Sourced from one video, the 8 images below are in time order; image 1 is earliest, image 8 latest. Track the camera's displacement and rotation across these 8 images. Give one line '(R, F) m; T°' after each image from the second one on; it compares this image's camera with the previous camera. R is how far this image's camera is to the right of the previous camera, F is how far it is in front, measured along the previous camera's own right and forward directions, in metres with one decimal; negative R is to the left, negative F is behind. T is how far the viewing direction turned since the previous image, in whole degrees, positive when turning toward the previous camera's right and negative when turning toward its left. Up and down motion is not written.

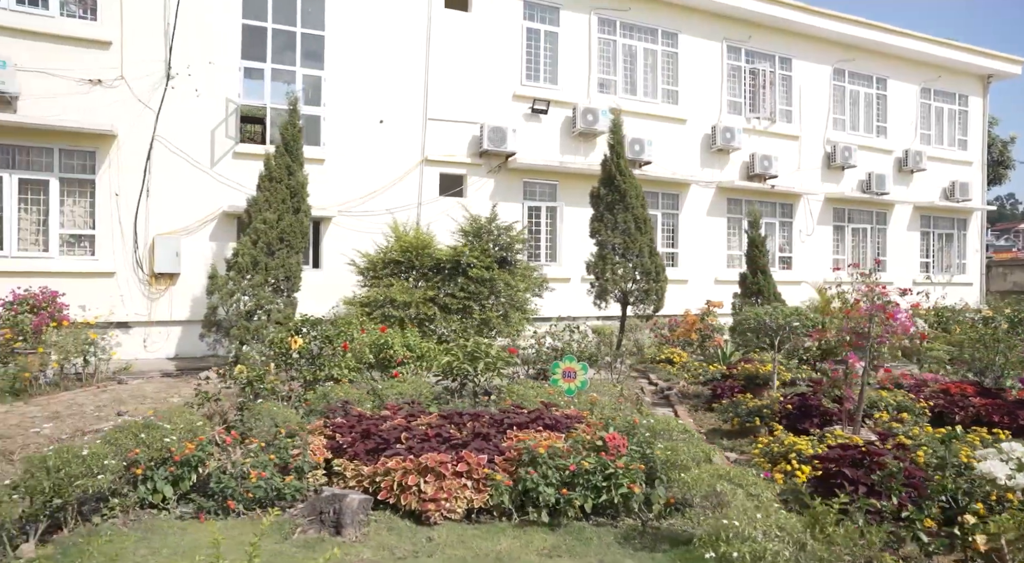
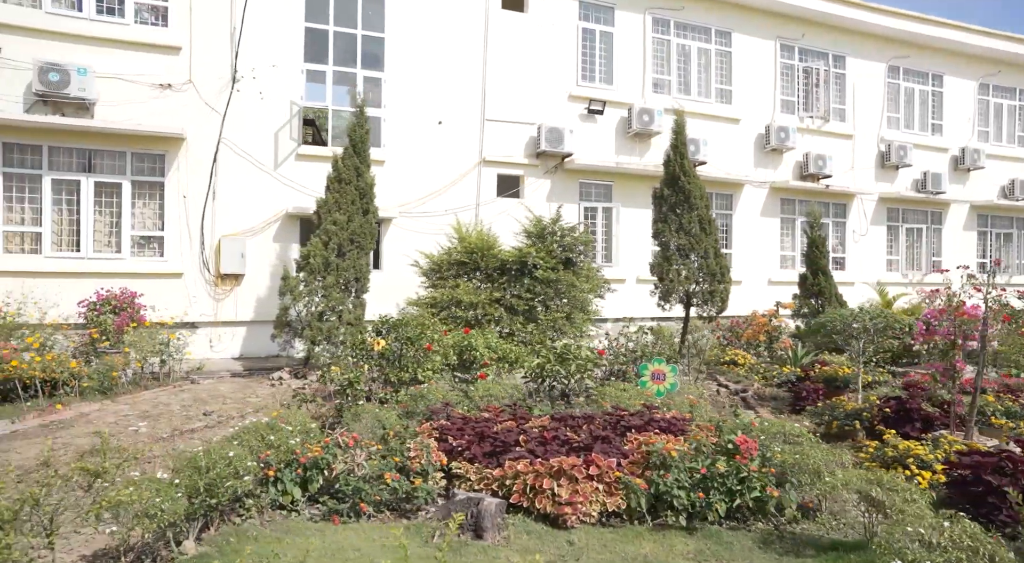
(-0.6, 0.0) m; -1°
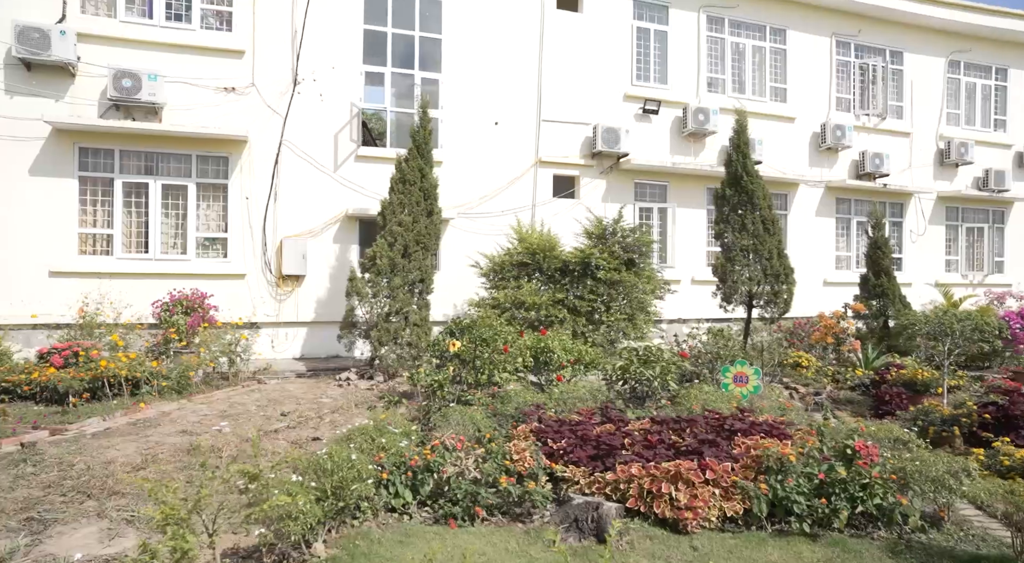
(-0.5, 0.0) m; -2°
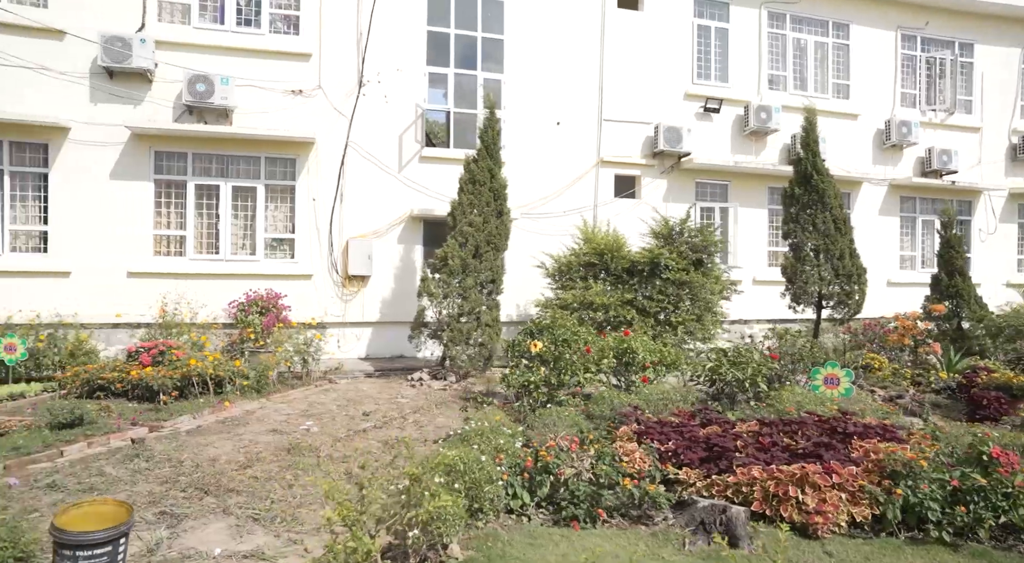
(-0.5, 0.0) m; -2°
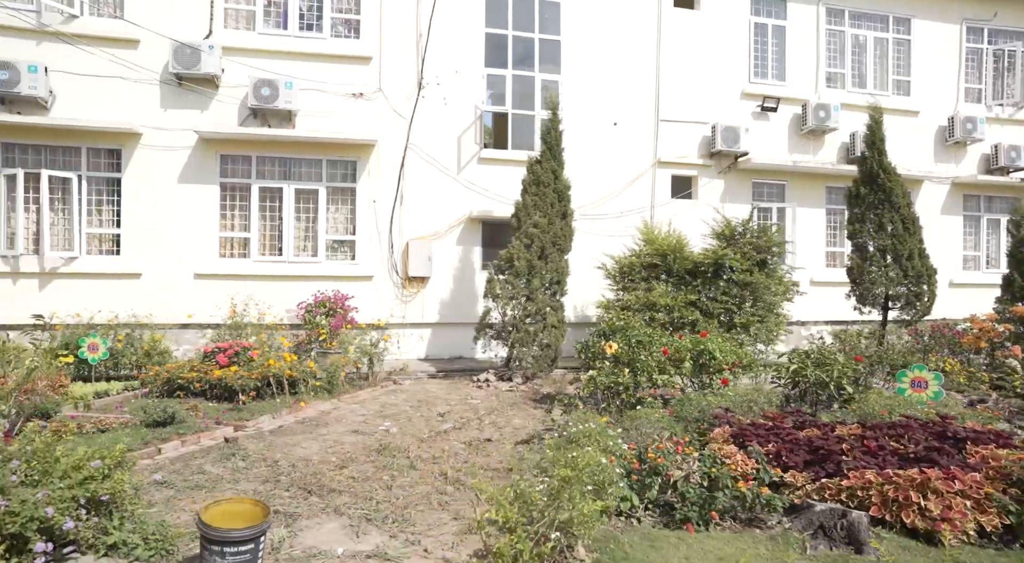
(-0.5, 0.0) m; -2°
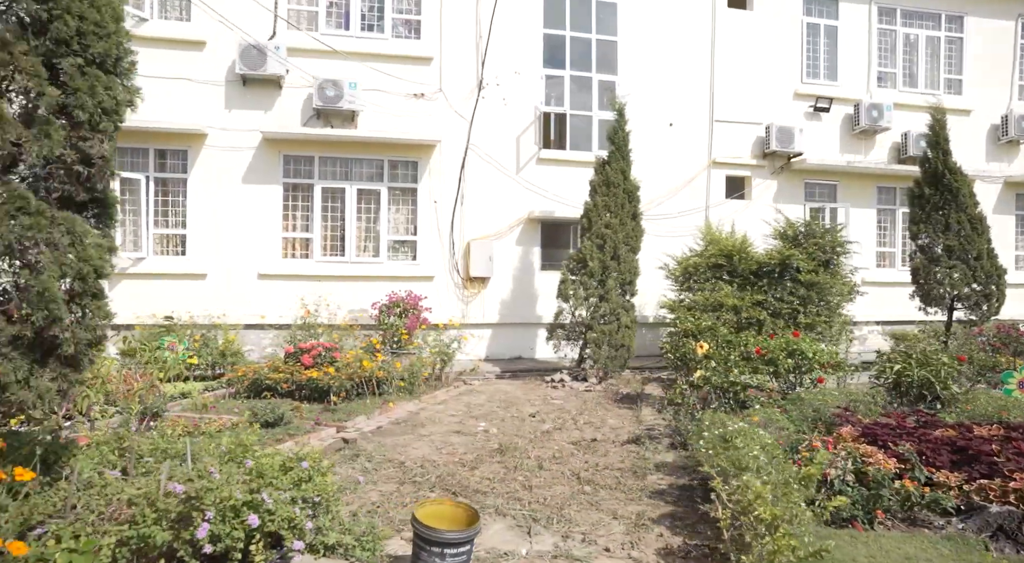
(-0.9, 0.0) m; 0°
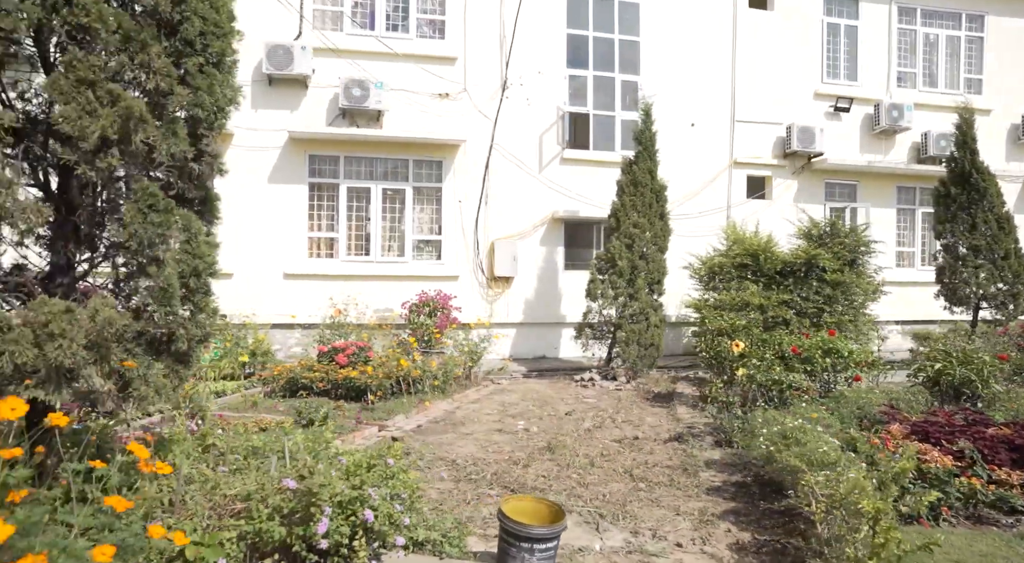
(-0.4, 0.0) m; 0°
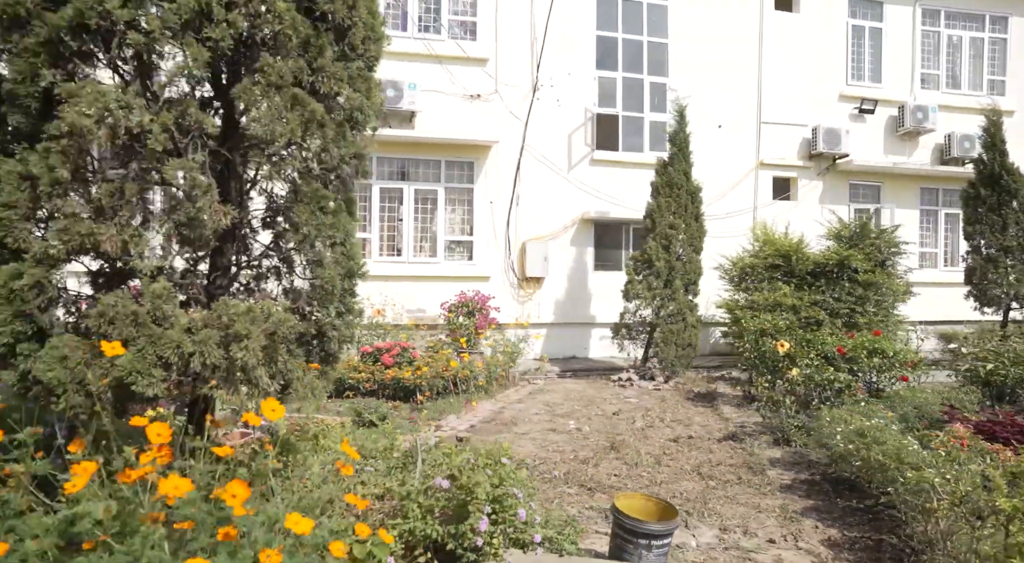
(-0.5, 0.0) m; 0°
